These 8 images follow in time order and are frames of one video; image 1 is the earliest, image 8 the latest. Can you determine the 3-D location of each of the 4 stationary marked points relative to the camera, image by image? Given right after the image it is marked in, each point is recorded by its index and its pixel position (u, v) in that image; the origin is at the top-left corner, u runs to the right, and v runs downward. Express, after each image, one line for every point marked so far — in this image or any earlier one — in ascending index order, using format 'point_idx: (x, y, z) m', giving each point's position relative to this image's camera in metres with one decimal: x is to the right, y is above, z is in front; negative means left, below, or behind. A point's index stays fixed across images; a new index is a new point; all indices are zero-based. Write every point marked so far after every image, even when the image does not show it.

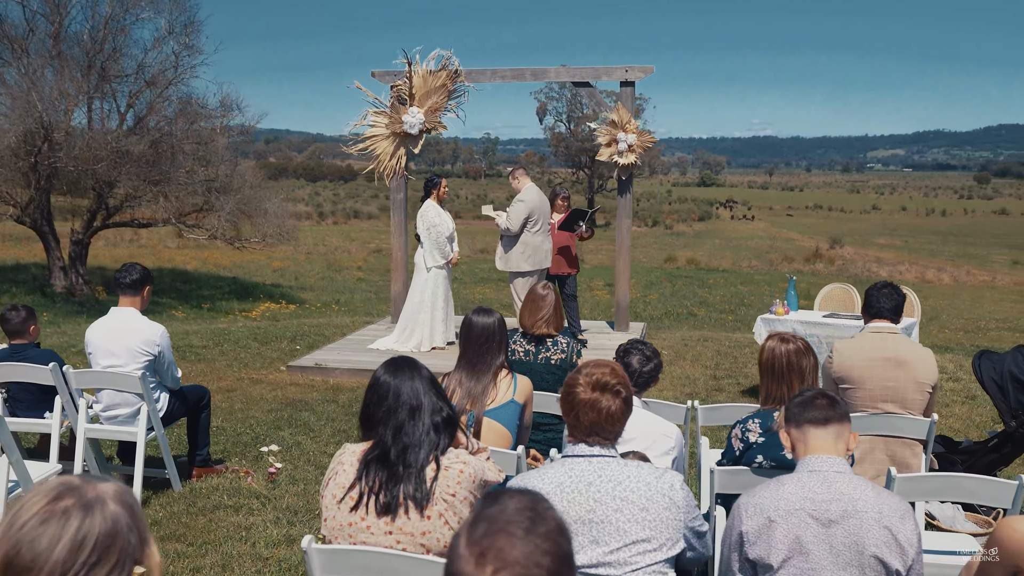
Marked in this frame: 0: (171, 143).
0: (-7.4, +3.0, +17.3) m
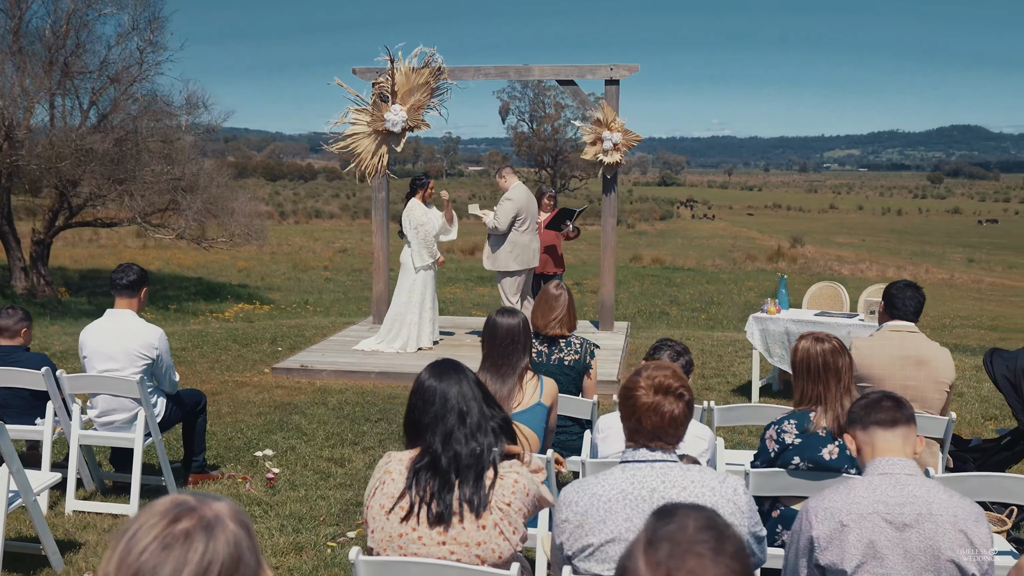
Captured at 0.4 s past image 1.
0: (-7.9, +3.0, +16.9) m
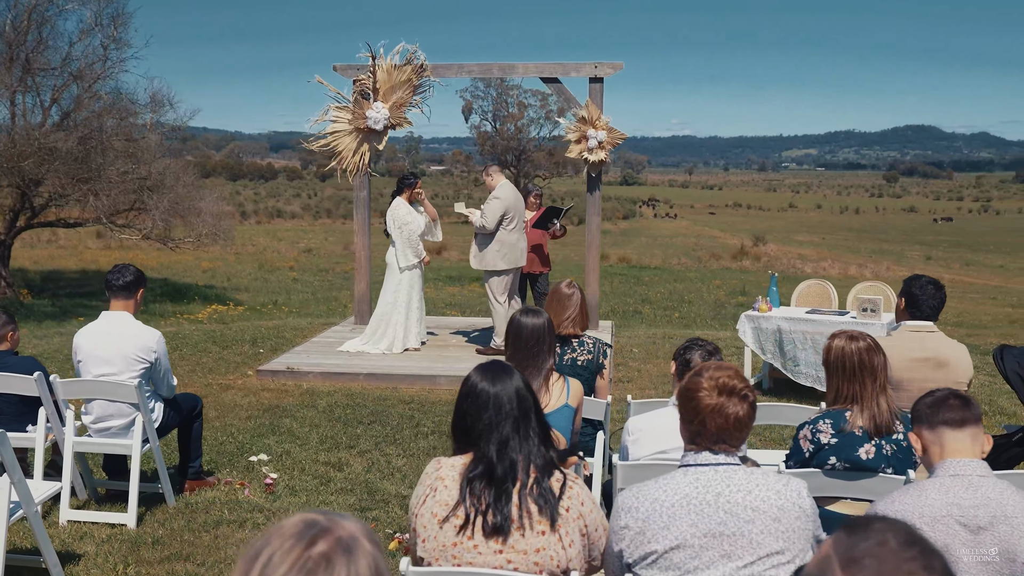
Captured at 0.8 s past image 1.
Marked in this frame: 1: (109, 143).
0: (-8.4, +3.0, +16.4) m
1: (-8.3, +3.0, +16.6) m
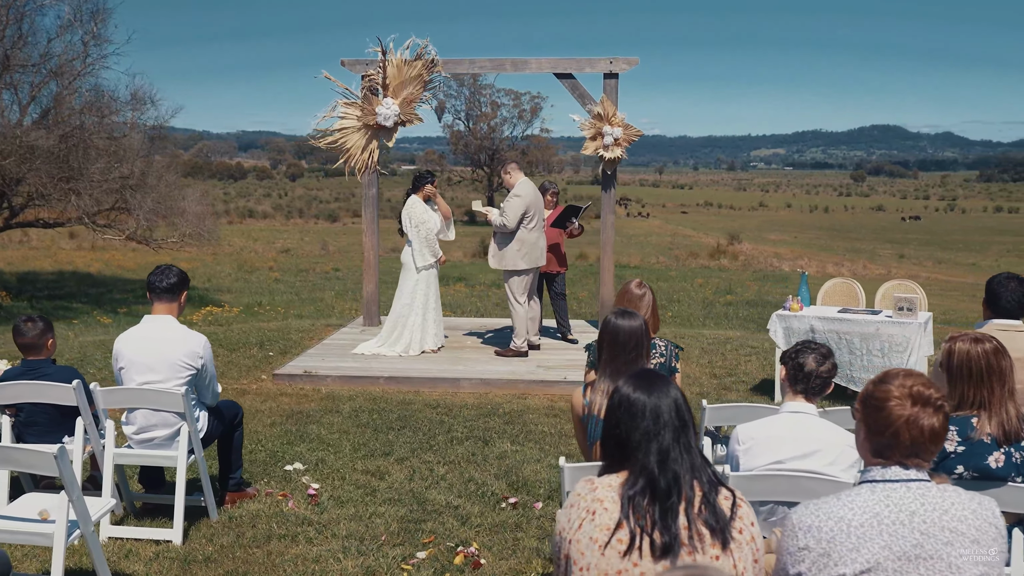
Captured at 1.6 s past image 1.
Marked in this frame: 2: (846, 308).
0: (-8.5, +2.9, +15.9) m
1: (-8.4, +2.9, +16.1) m
2: (+3.1, -0.2, +7.6) m
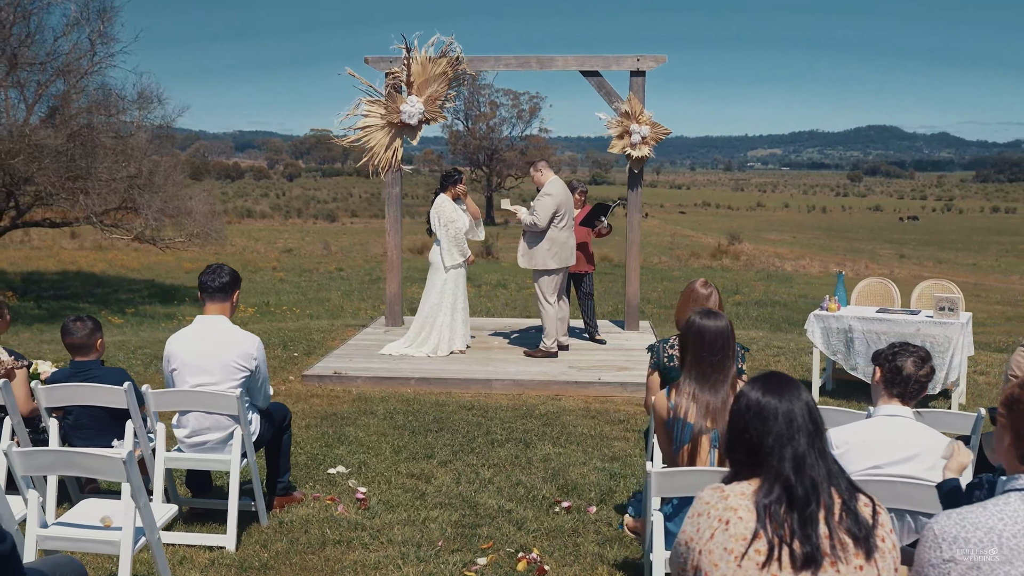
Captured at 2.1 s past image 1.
0: (-8.2, +2.9, +15.8) m
1: (-8.1, +2.9, +16.0) m
2: (+3.4, -0.2, +7.5) m
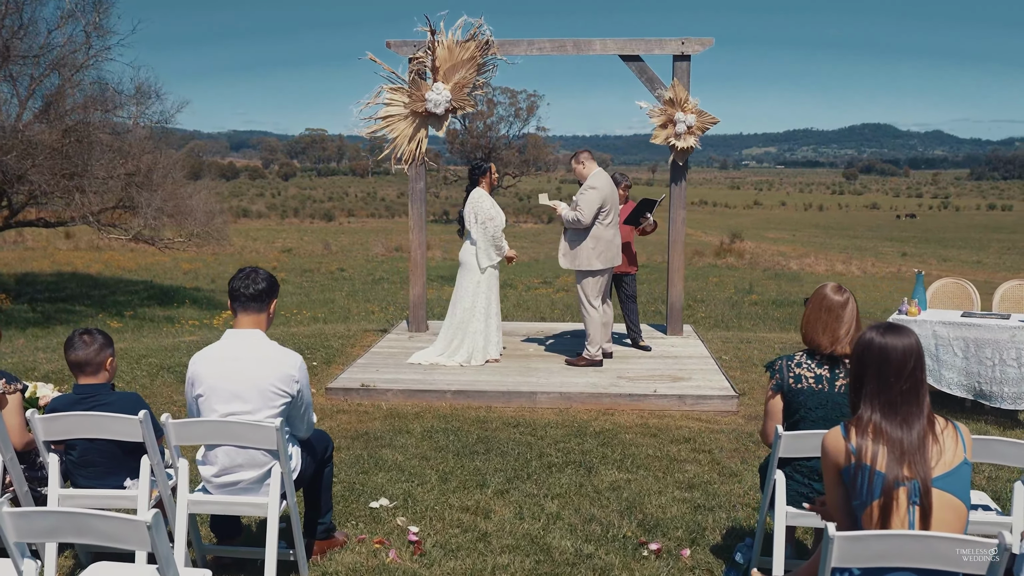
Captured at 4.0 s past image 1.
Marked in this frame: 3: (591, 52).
0: (-7.8, +2.9, +15.0) m
1: (-7.8, +2.9, +15.2) m
2: (+3.8, -0.2, +6.8) m
3: (+0.9, +2.6, +8.9) m
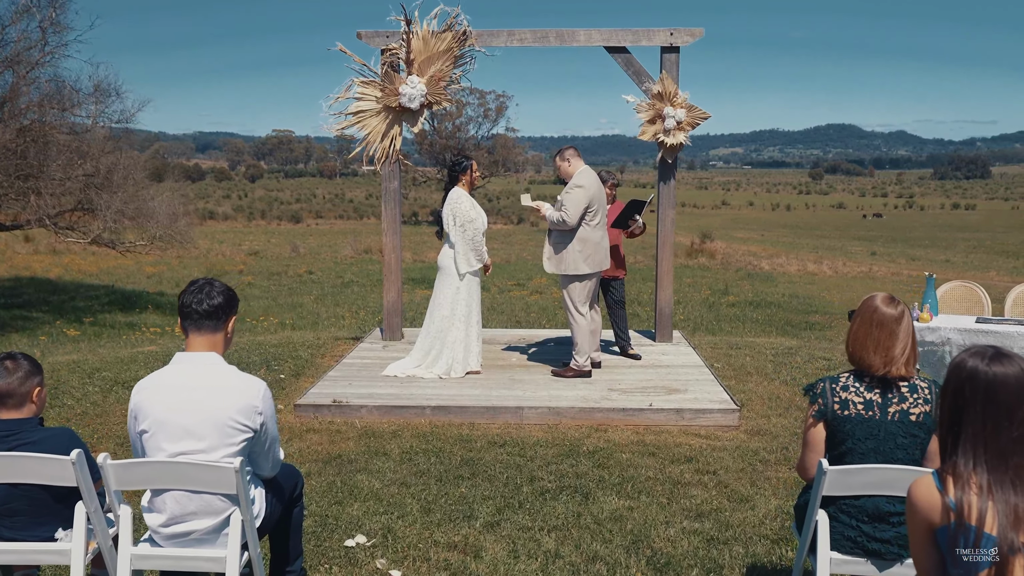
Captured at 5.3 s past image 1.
0: (-8.3, +2.8, +14.2) m
1: (-8.2, +2.8, +14.4) m
2: (+3.7, -0.2, +6.5) m
3: (+0.7, +2.6, +8.5) m
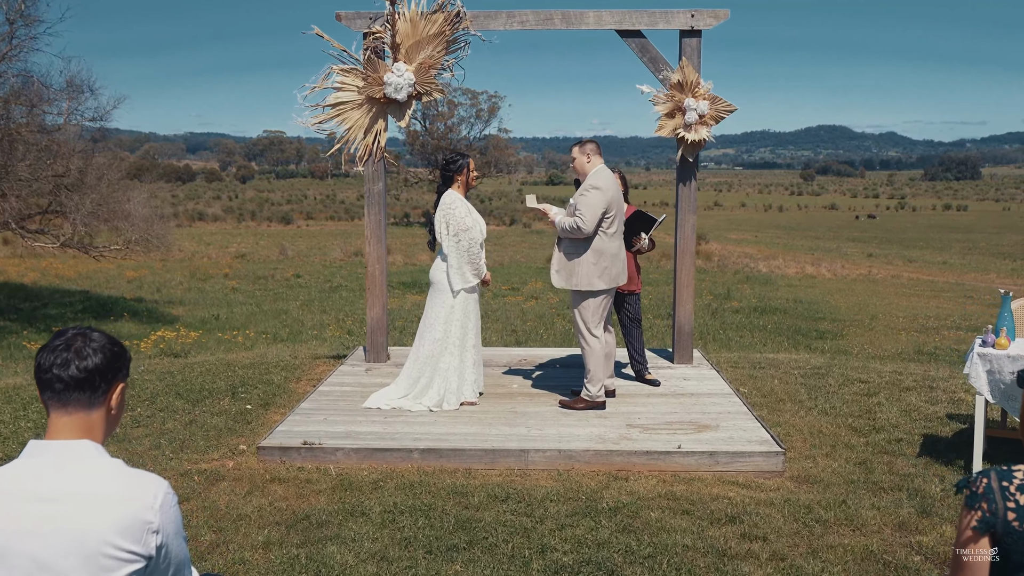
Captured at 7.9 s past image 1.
0: (-8.3, +2.6, +13.2) m
1: (-8.3, +2.6, +13.3) m
2: (+3.7, -0.4, +5.5) m
3: (+0.7, +2.4, +7.5) m
